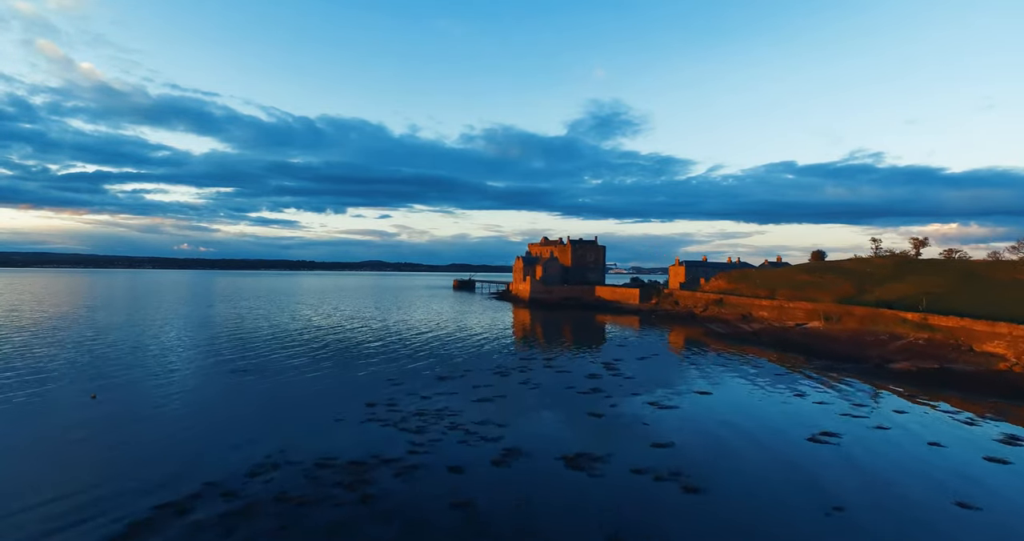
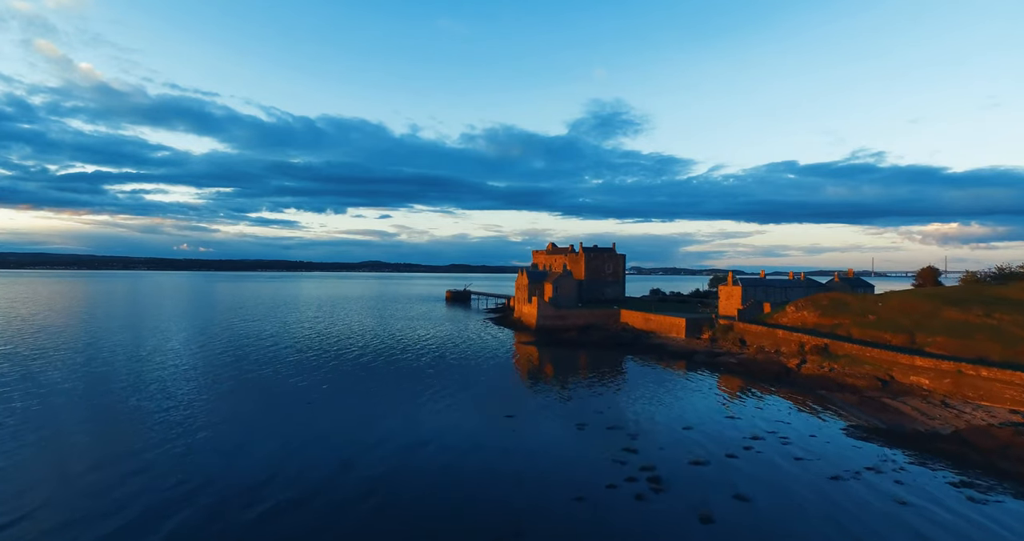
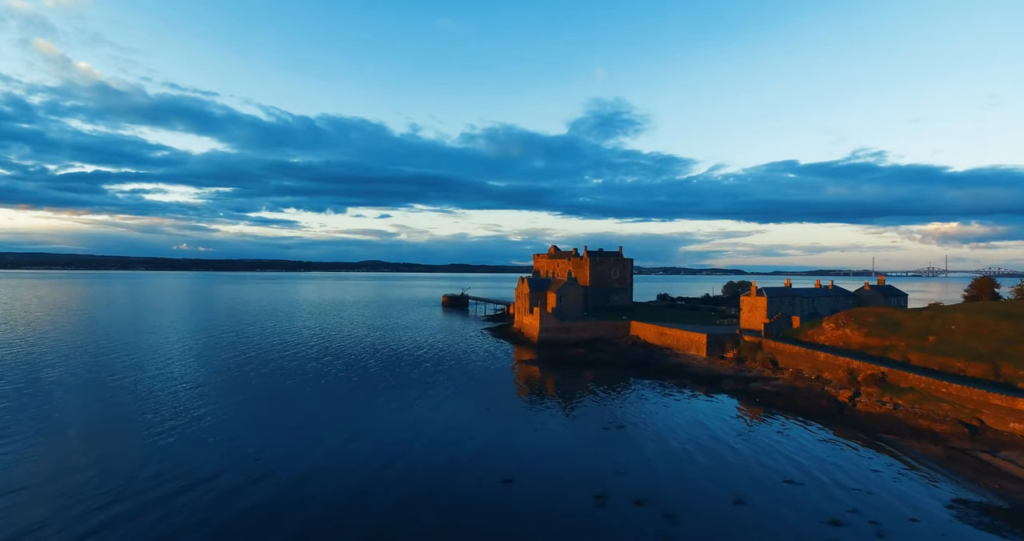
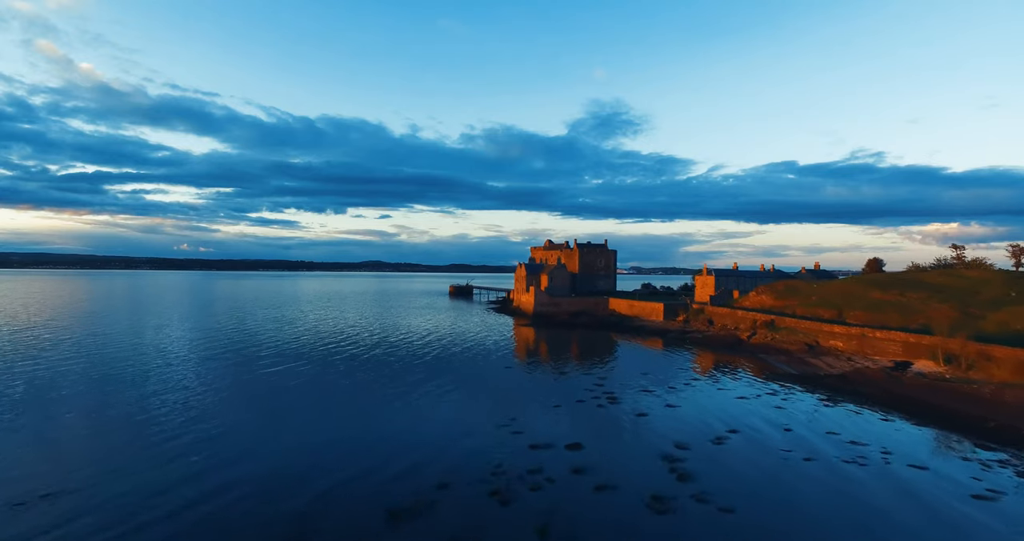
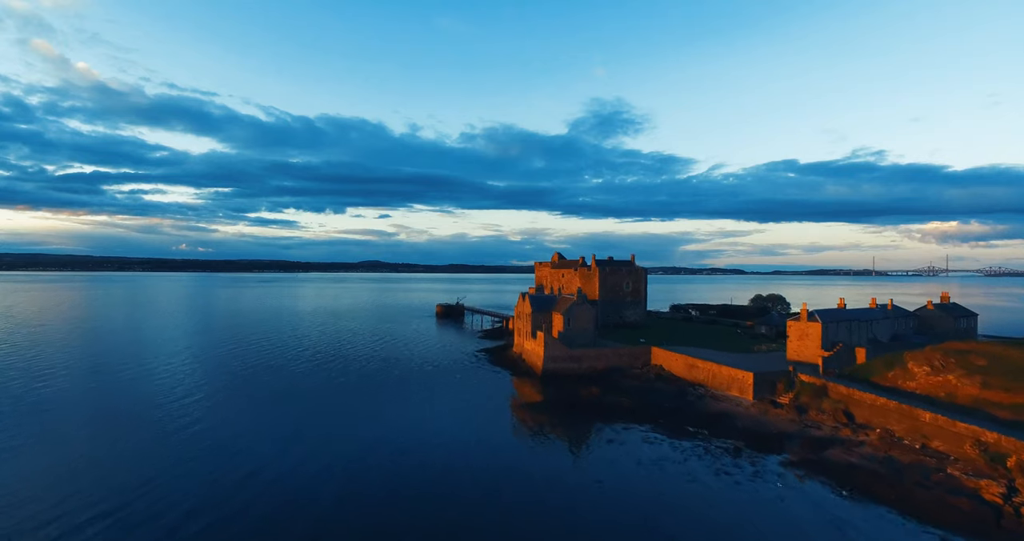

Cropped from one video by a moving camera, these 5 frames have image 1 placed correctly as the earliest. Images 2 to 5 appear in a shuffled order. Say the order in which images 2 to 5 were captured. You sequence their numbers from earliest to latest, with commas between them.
4, 2, 3, 5
